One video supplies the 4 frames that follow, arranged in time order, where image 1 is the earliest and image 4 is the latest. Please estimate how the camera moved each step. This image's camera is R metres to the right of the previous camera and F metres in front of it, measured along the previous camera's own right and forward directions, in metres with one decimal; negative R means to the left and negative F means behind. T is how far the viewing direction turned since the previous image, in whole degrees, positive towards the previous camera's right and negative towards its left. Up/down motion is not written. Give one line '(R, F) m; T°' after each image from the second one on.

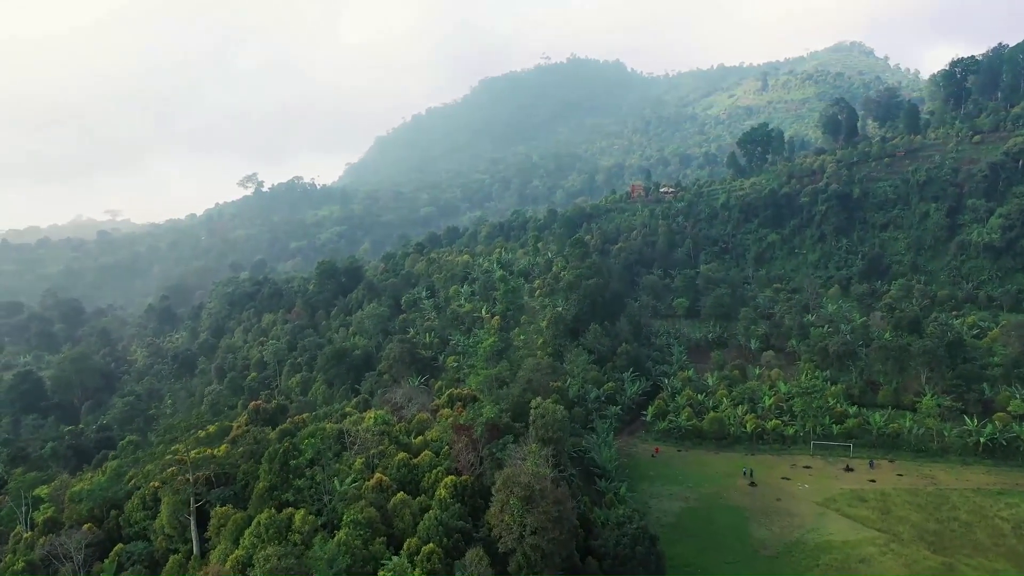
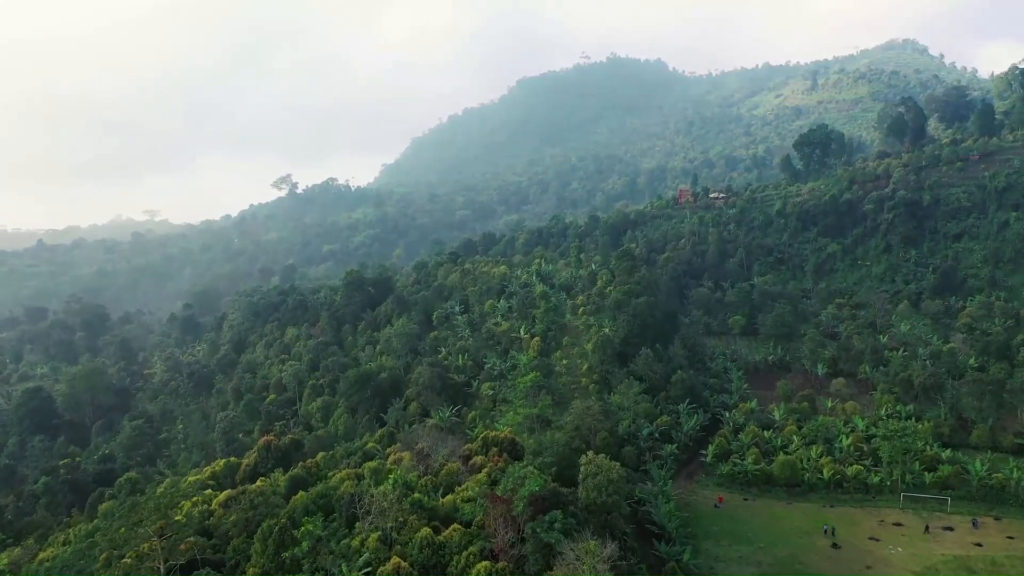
(-0.5, +3.6) m; -3°
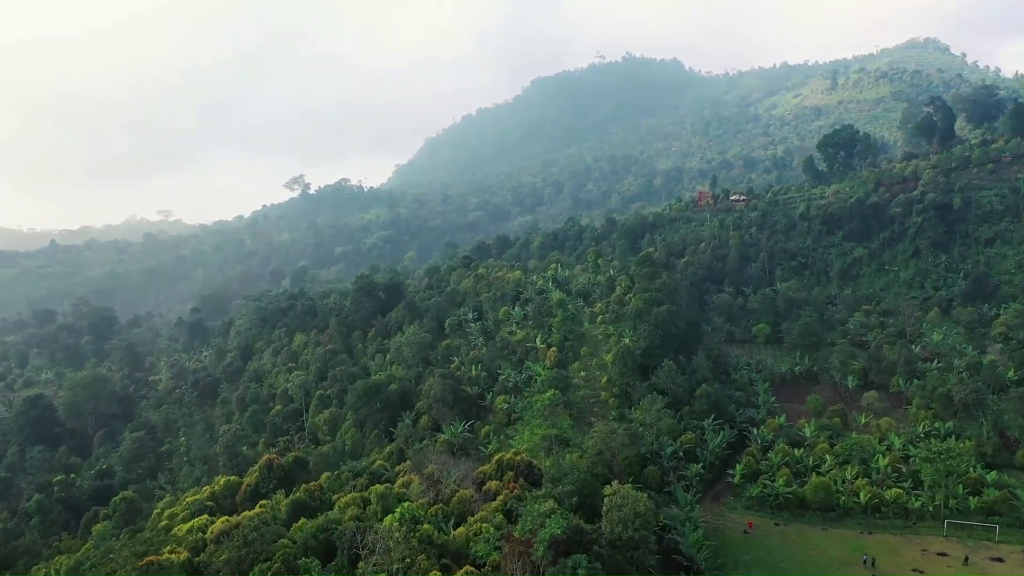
(-0.2, +1.5) m; -1°
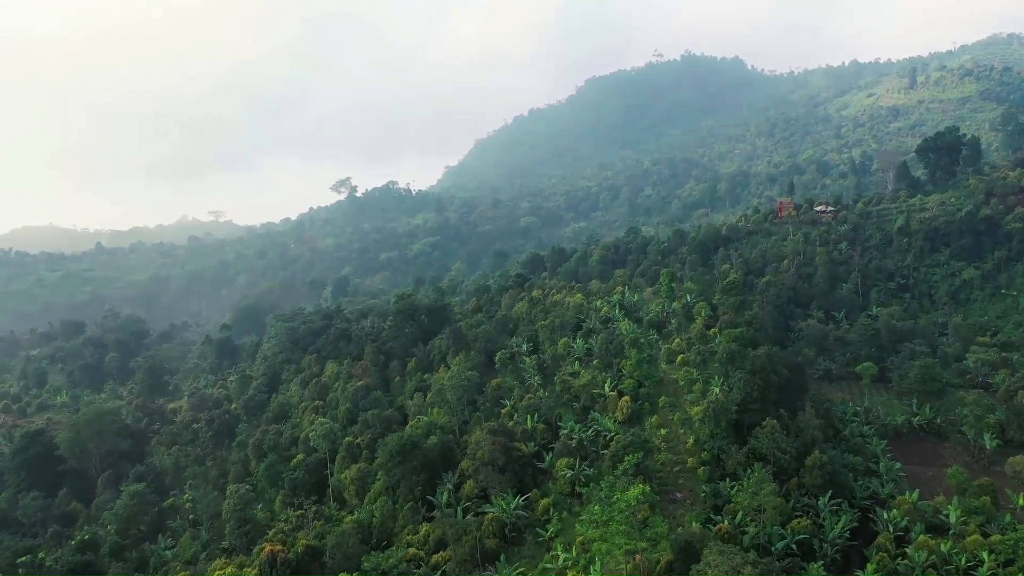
(-0.9, +5.5) m; -4°
